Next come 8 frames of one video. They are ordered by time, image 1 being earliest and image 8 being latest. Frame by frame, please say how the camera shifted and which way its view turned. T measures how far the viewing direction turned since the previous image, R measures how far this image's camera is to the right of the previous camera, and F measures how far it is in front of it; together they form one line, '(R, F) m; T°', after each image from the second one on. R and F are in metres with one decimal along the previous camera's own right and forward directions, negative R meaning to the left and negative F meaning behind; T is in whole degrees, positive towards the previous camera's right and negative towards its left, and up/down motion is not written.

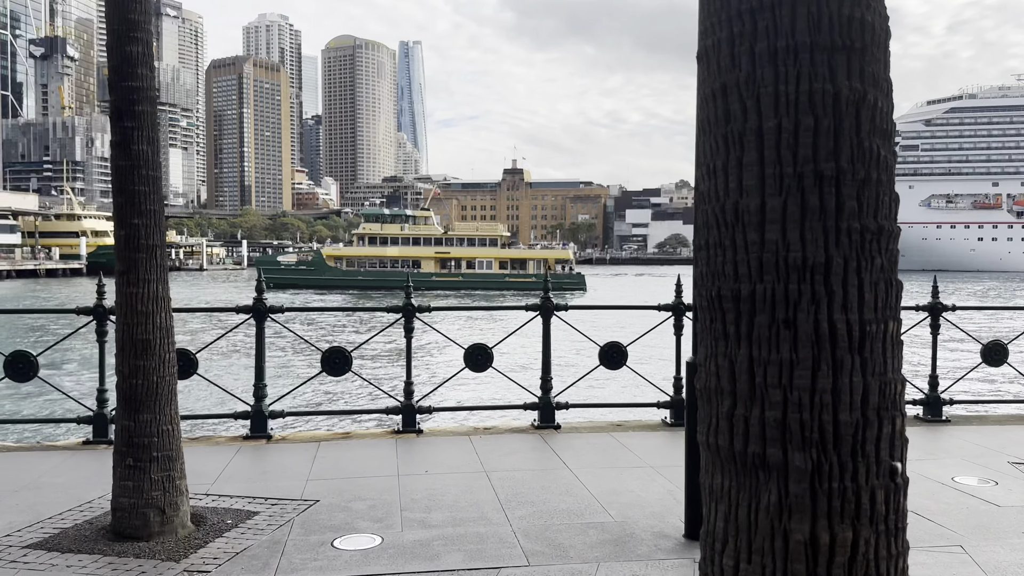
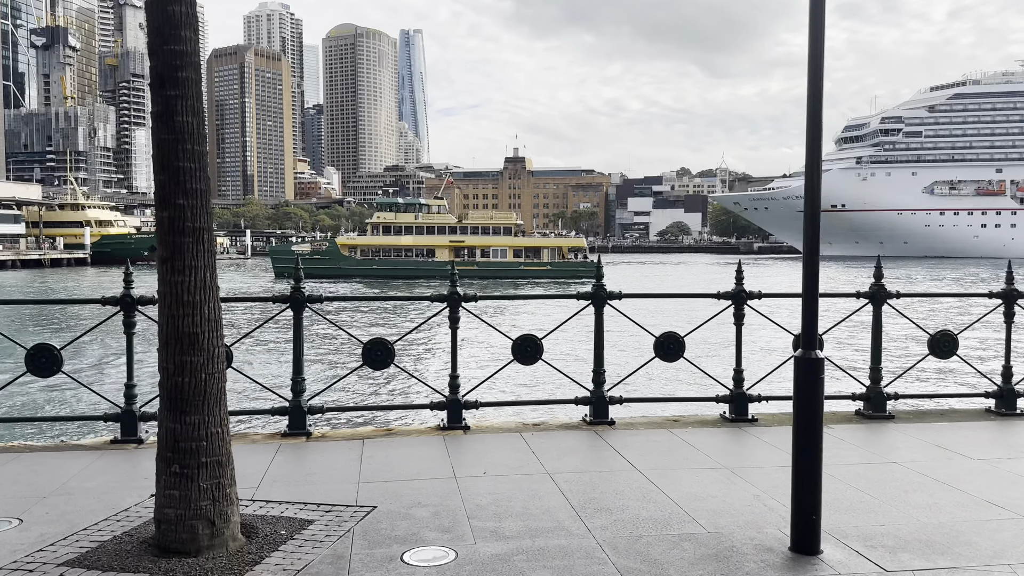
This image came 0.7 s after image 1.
(-0.5, +0.5) m; 0°
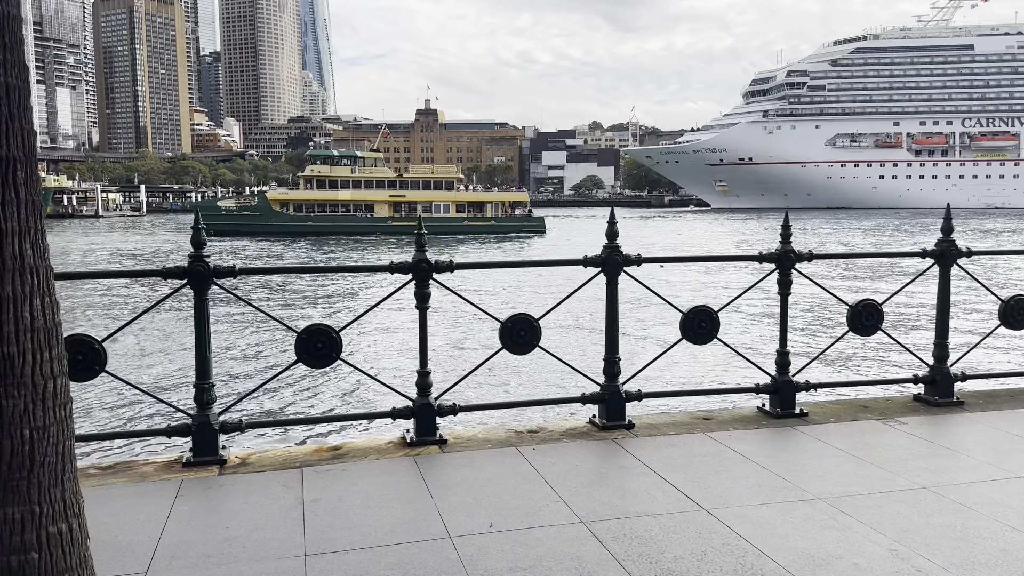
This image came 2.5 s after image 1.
(-0.6, +2.1) m; +6°
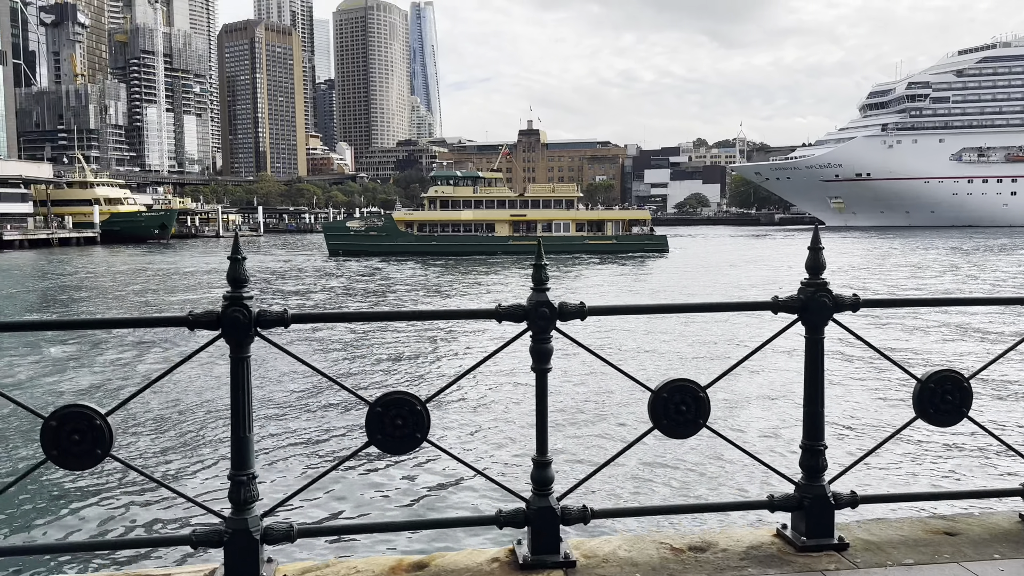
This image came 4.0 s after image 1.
(-0.3, +1.8) m; -7°
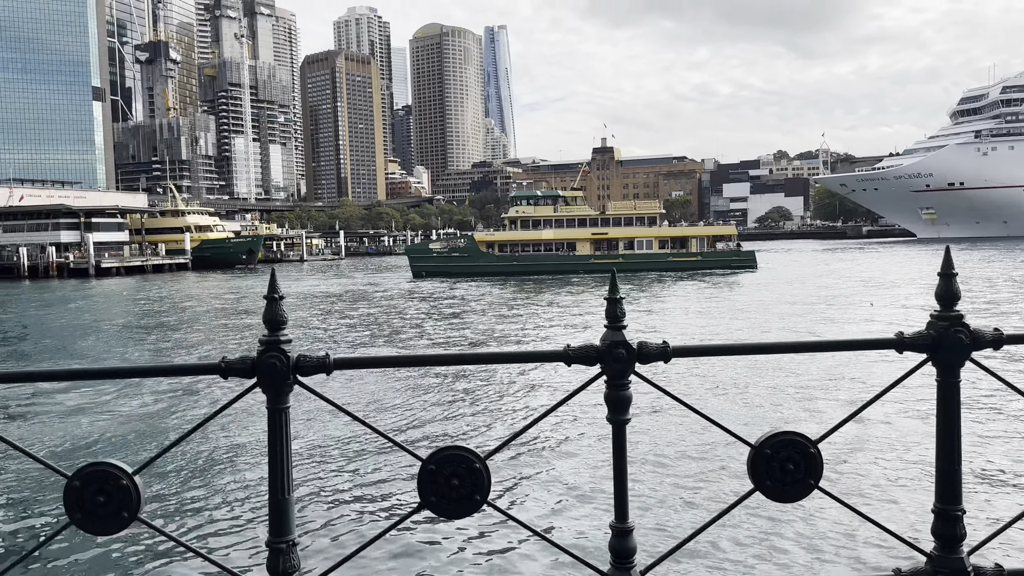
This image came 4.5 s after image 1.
(0.0, +0.5) m; -5°
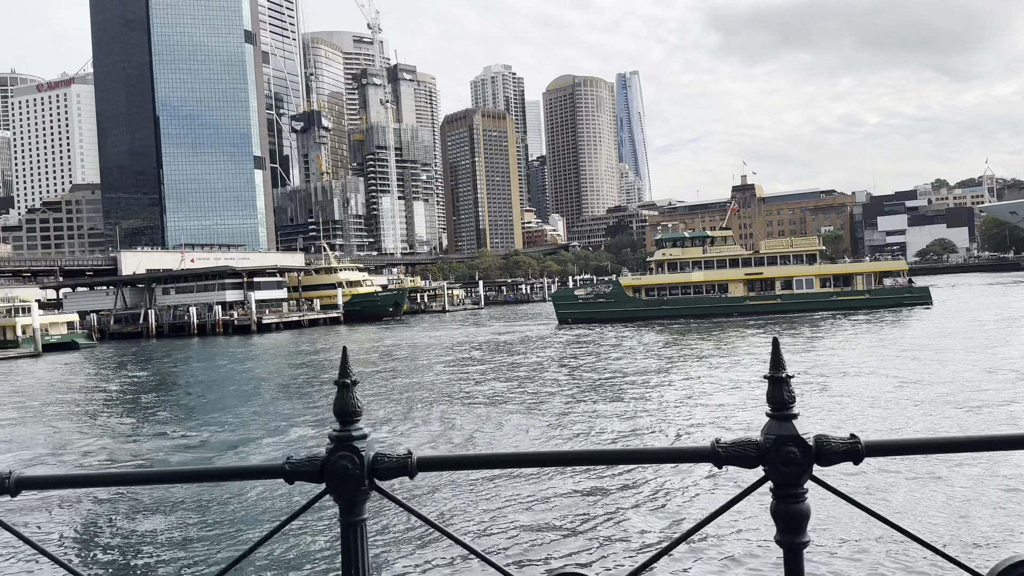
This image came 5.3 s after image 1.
(0.0, +0.7) m; -10°
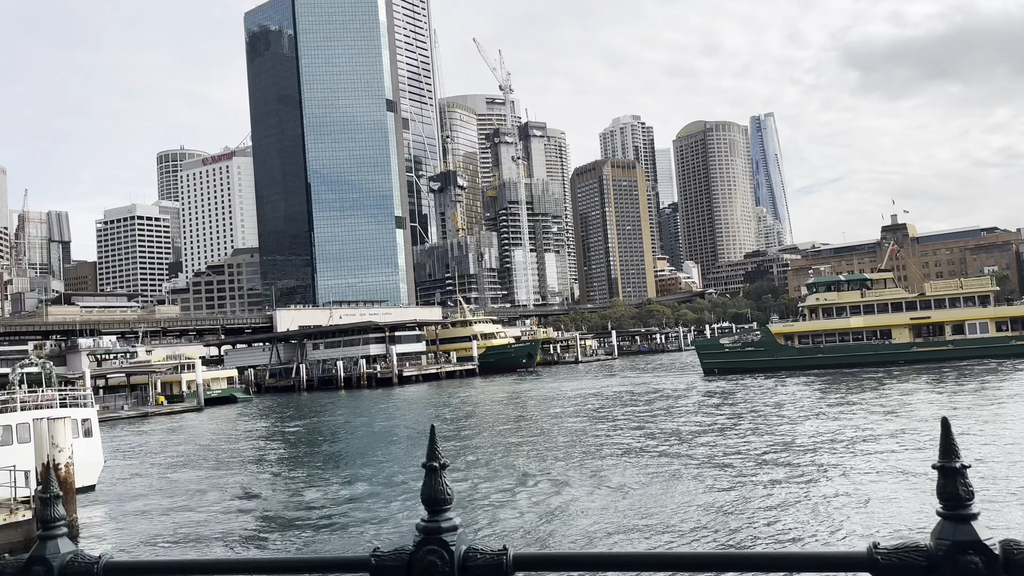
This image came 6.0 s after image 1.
(0.0, +0.3) m; -9°
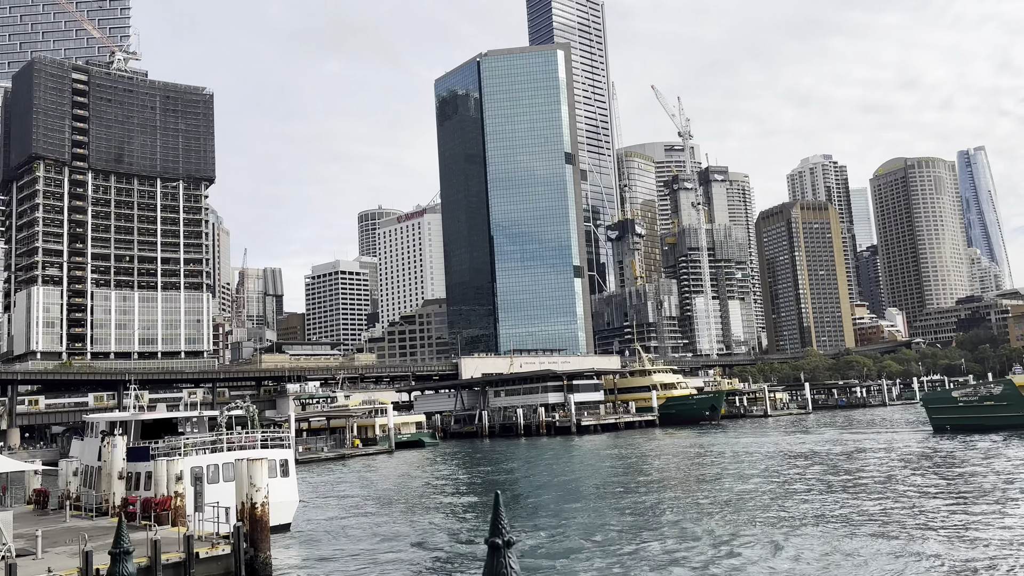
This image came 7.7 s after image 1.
(0.0, +0.2) m; -13°
